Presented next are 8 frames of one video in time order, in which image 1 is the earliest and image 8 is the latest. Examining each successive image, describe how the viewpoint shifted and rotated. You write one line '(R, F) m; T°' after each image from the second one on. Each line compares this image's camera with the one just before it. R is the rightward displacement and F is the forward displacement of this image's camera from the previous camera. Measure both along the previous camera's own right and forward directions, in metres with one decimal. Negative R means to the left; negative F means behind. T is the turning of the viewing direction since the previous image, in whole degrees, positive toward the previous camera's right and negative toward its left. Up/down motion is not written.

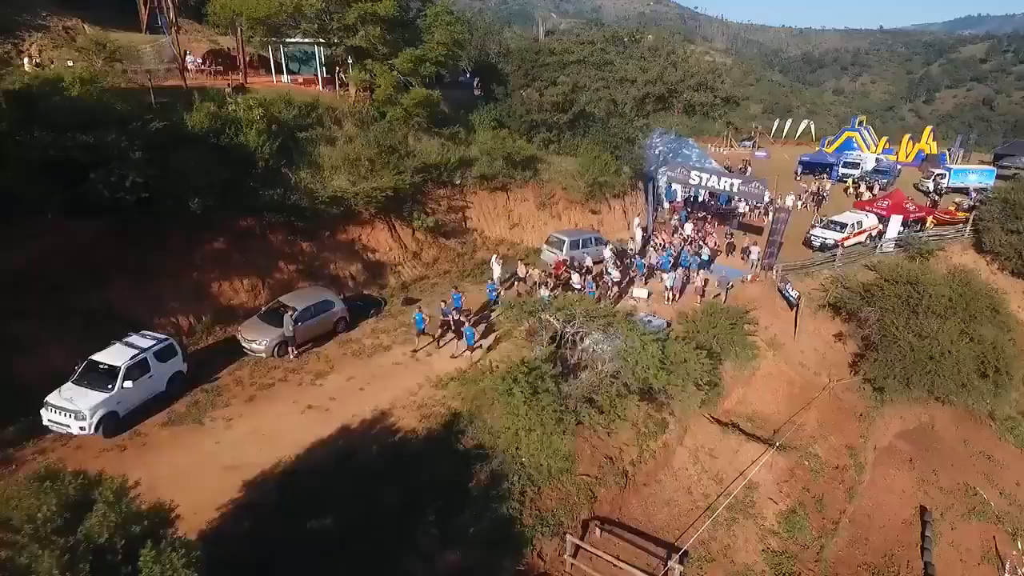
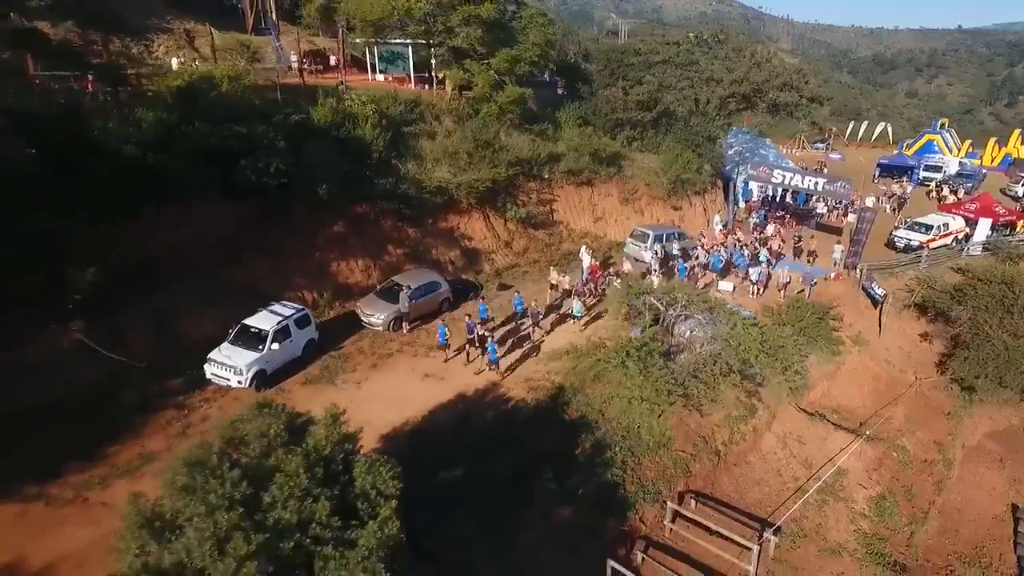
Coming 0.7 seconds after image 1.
(-1.5, -1.3) m; -5°
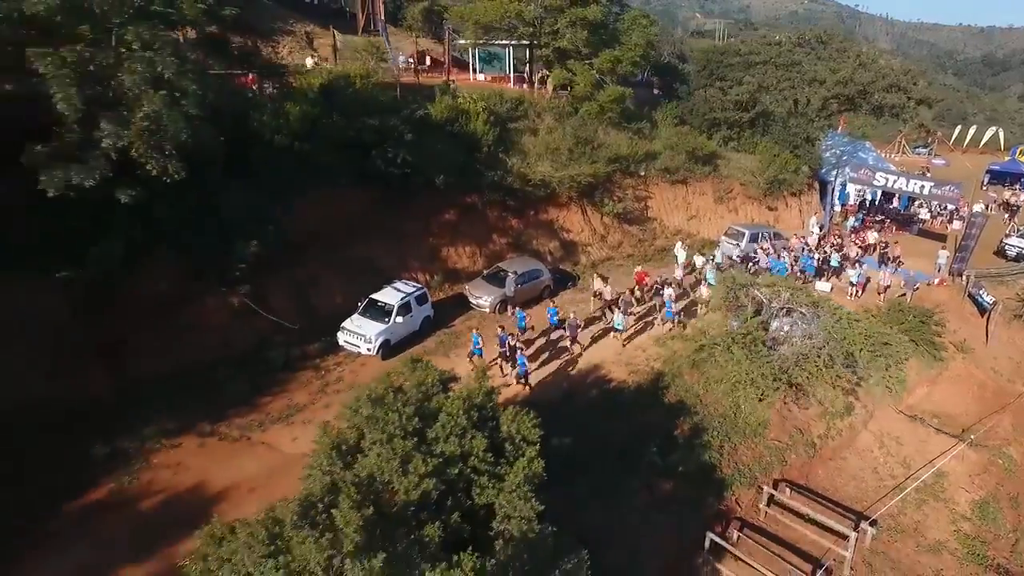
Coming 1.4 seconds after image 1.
(-1.0, -1.2) m; -6°
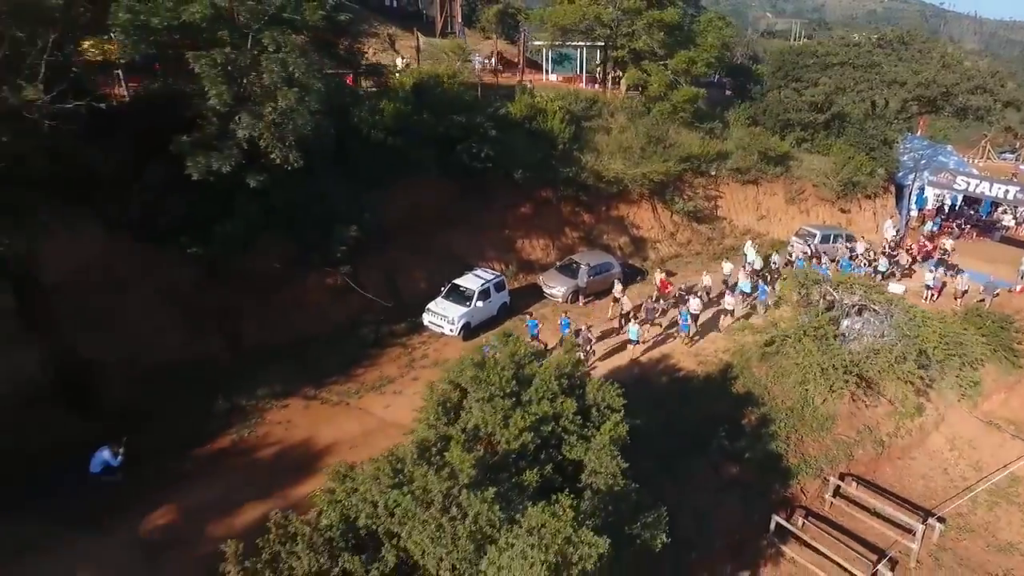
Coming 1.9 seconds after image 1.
(-0.6, -1.1) m; -5°
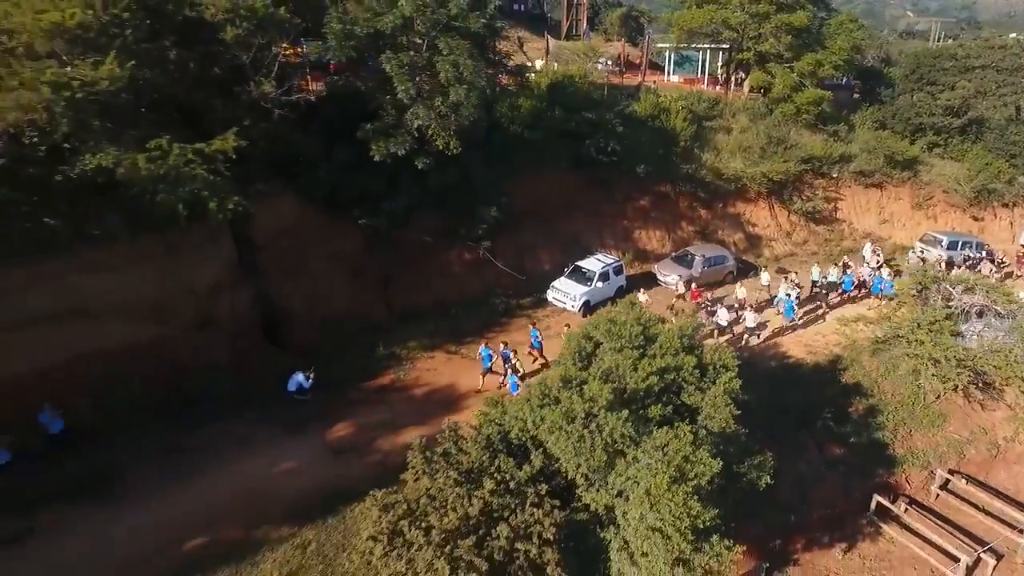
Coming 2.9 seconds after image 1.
(-0.6, -2.1) m; -9°
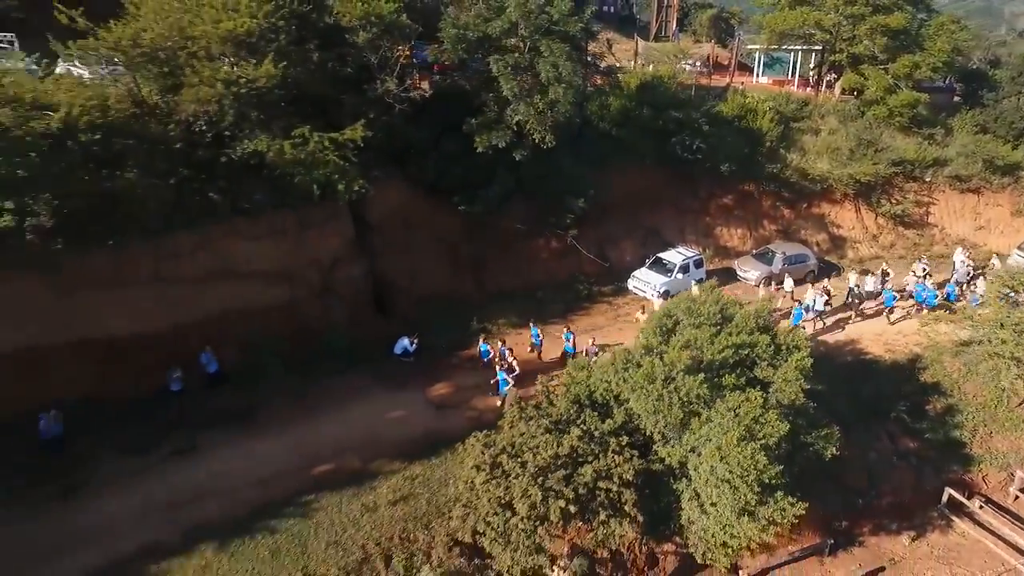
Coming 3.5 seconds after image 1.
(-0.3, -1.6) m; -7°
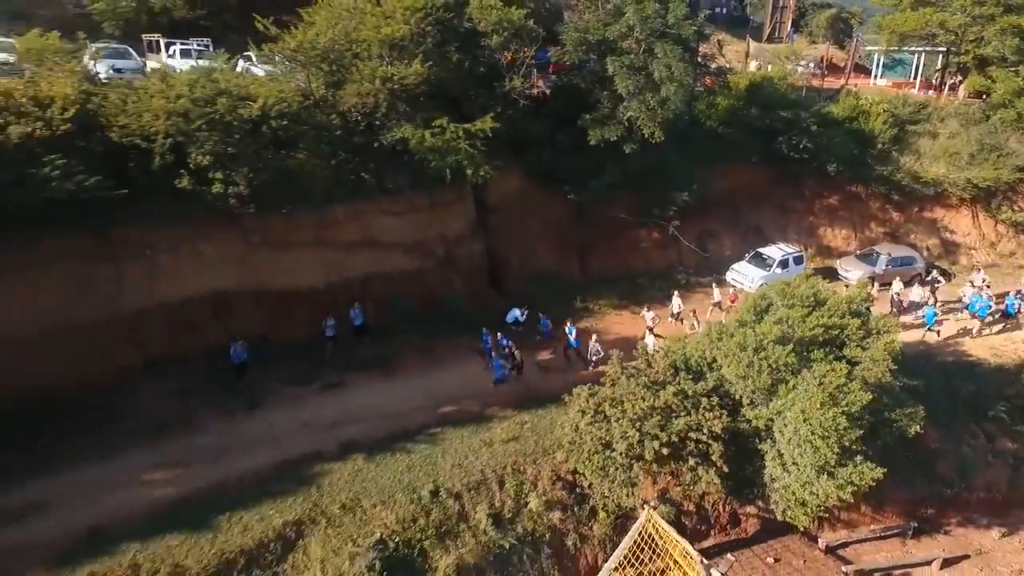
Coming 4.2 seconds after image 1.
(-0.3, -1.9) m; -8°
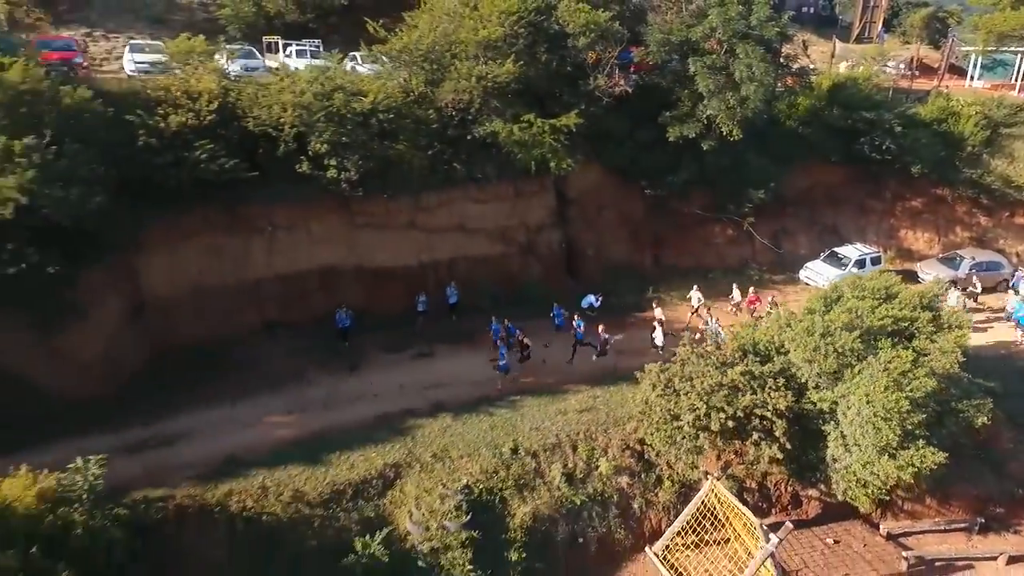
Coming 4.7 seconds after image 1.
(-0.3, -1.3) m; -6°
